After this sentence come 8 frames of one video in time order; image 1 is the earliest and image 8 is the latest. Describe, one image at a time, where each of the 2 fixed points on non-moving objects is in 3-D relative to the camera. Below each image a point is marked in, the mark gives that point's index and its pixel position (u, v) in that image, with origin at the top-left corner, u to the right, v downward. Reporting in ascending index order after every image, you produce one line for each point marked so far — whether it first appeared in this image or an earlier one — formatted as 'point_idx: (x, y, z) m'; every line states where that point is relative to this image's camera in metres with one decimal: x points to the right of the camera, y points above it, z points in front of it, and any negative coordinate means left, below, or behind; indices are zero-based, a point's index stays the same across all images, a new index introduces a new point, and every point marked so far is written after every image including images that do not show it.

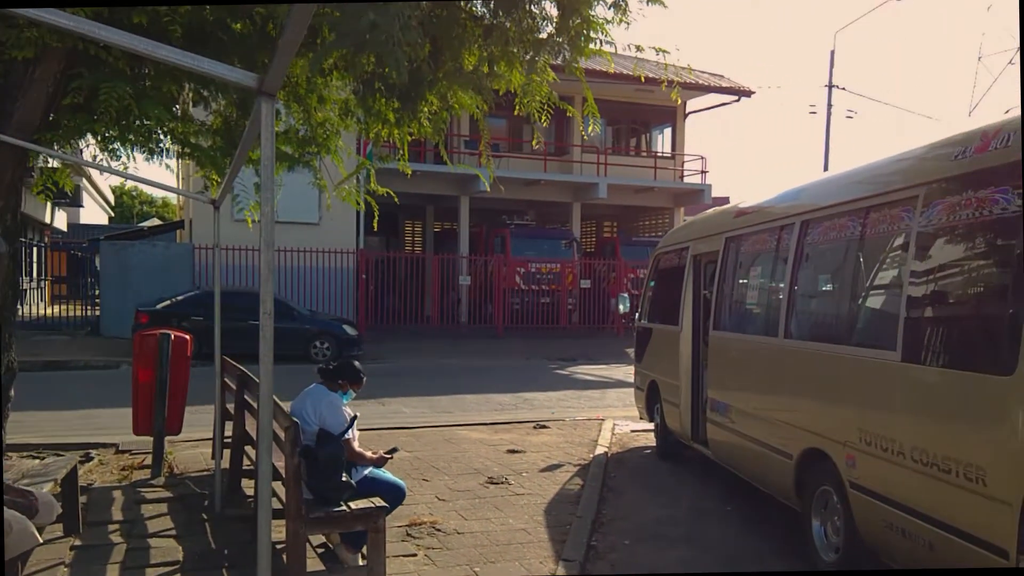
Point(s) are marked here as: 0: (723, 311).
0: (+1.7, -0.2, +7.4) m
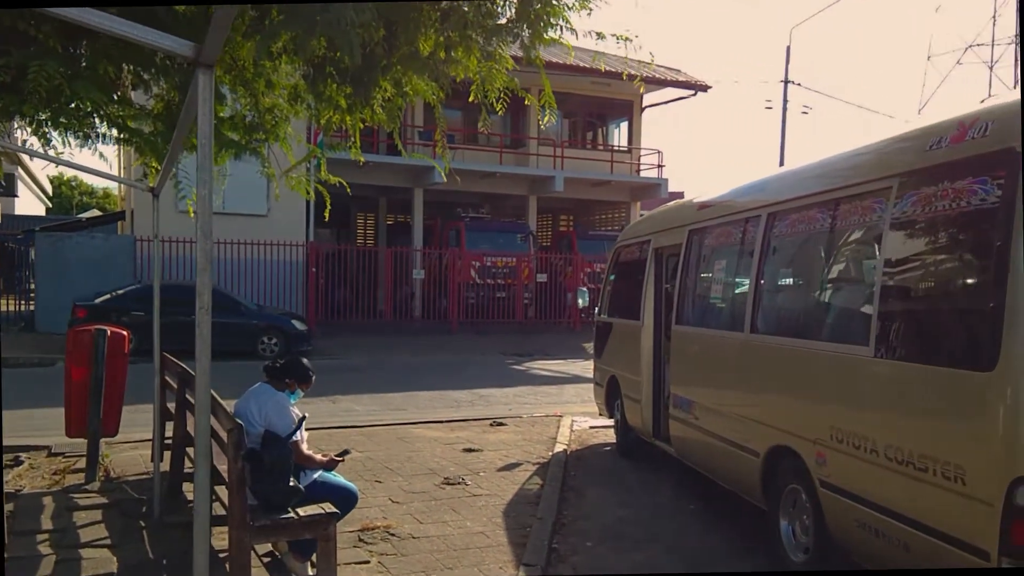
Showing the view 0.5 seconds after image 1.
0: (+1.4, -0.1, +7.2) m
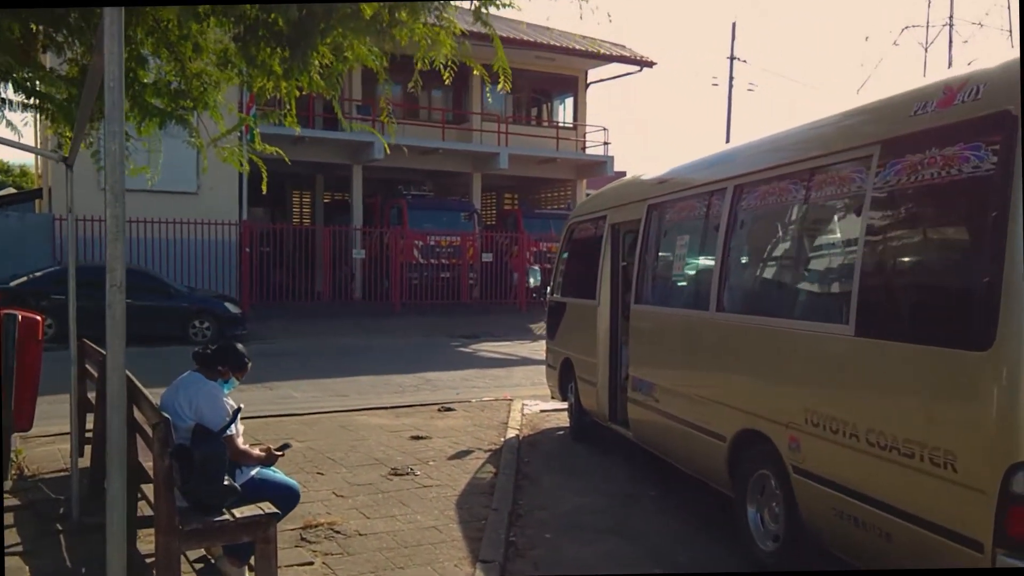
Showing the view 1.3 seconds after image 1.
0: (+1.0, 0.0, +6.9) m
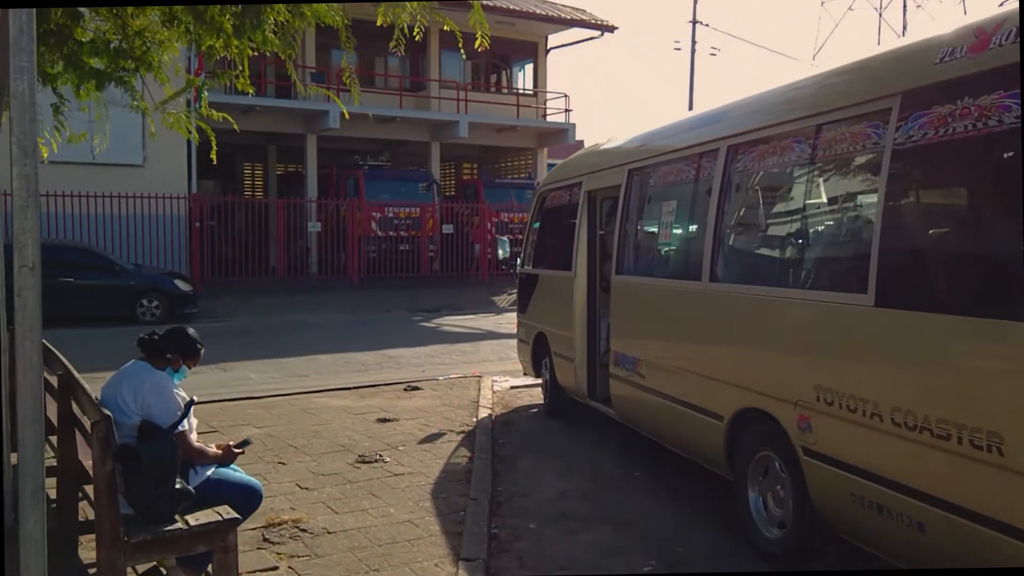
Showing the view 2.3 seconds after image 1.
0: (+0.8, +0.3, +6.5) m
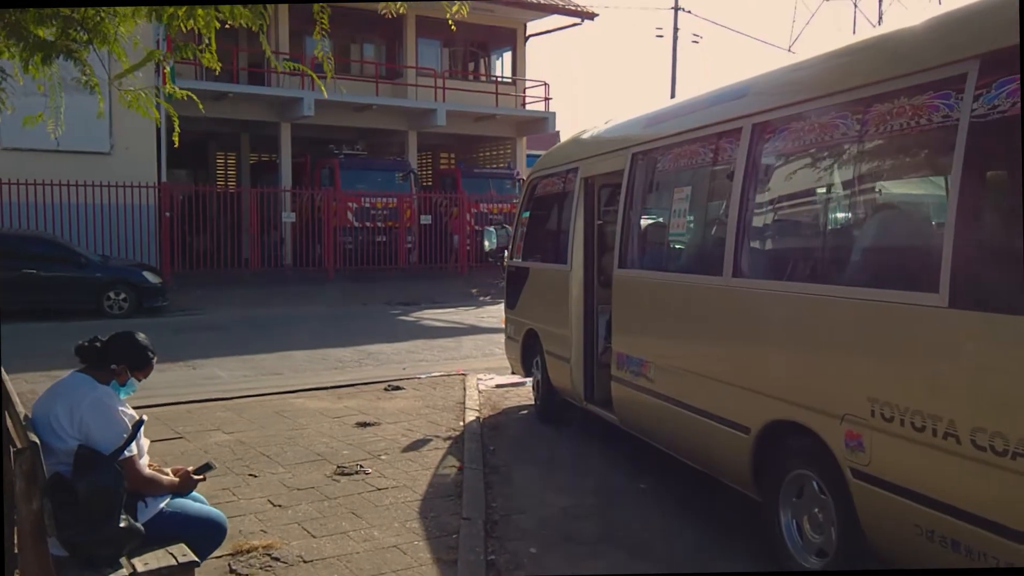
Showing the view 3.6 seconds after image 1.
0: (+0.8, +0.3, +5.9) m
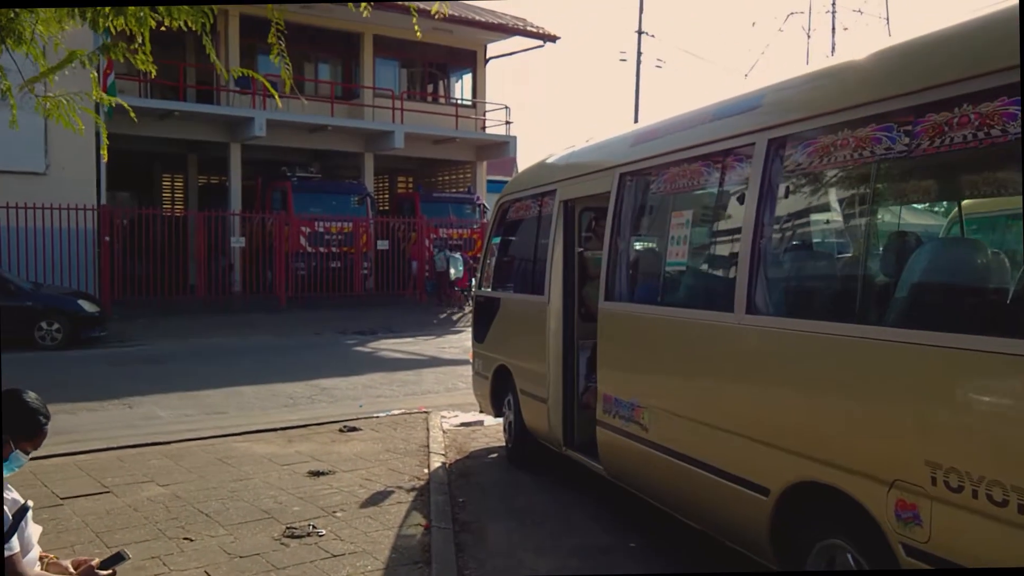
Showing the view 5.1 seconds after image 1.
0: (+0.6, +0.1, +5.3) m
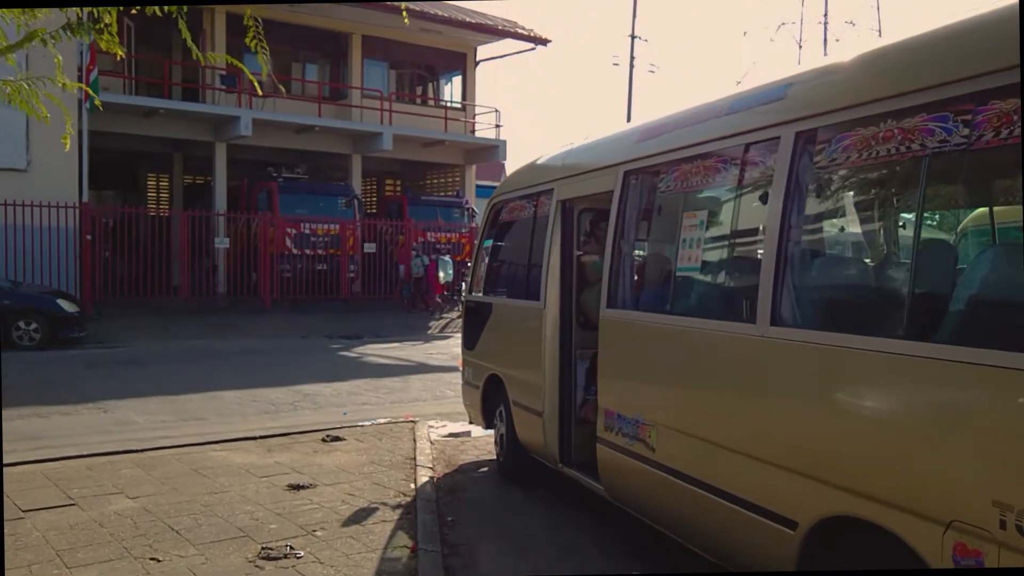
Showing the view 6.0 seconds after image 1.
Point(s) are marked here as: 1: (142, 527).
0: (+0.6, 0.0, +5.0) m
1: (-2.2, -1.4, +5.3) m
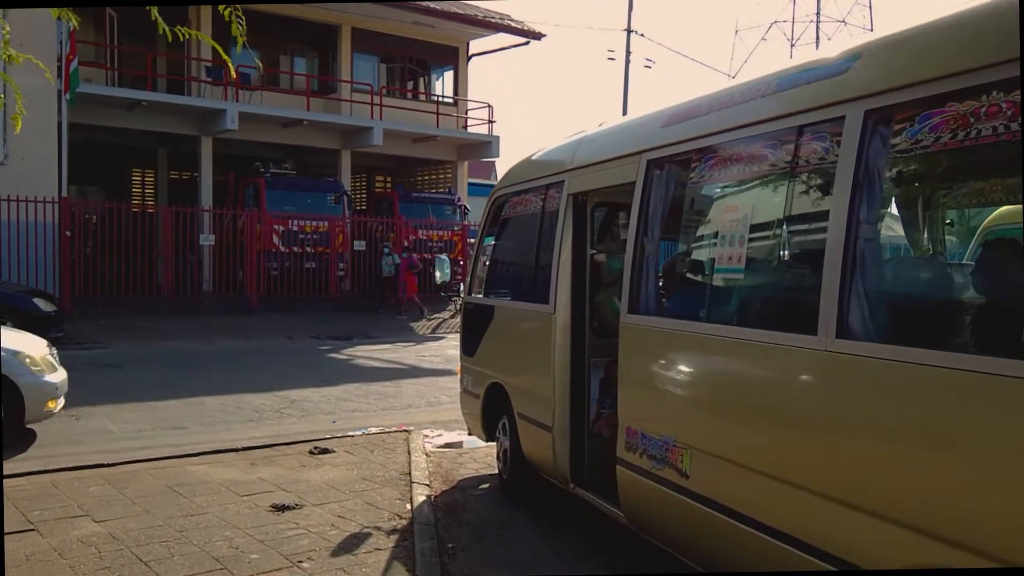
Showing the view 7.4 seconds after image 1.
0: (+0.7, 0.0, +4.5) m
1: (-2.2, -1.4, +4.8) m
